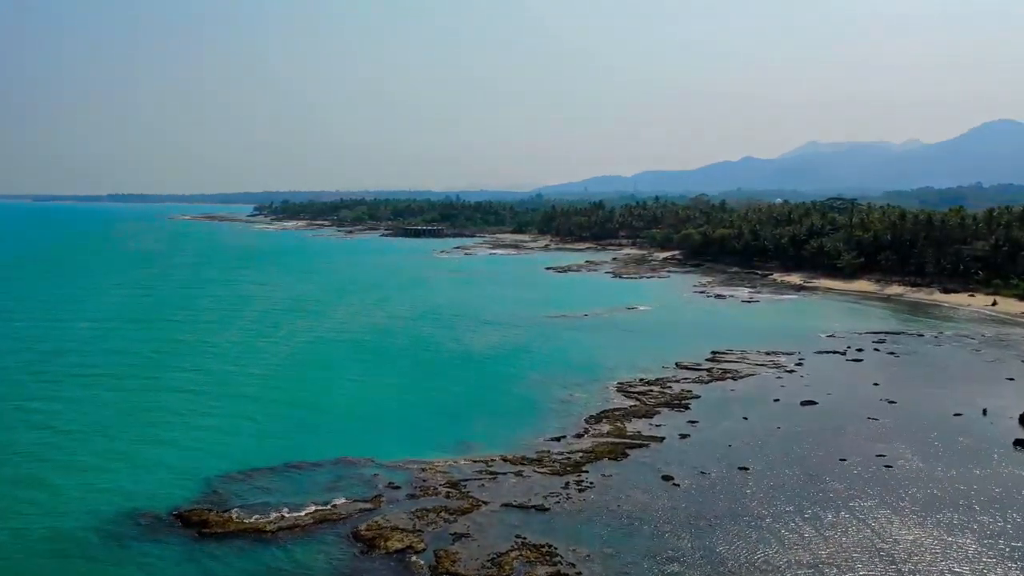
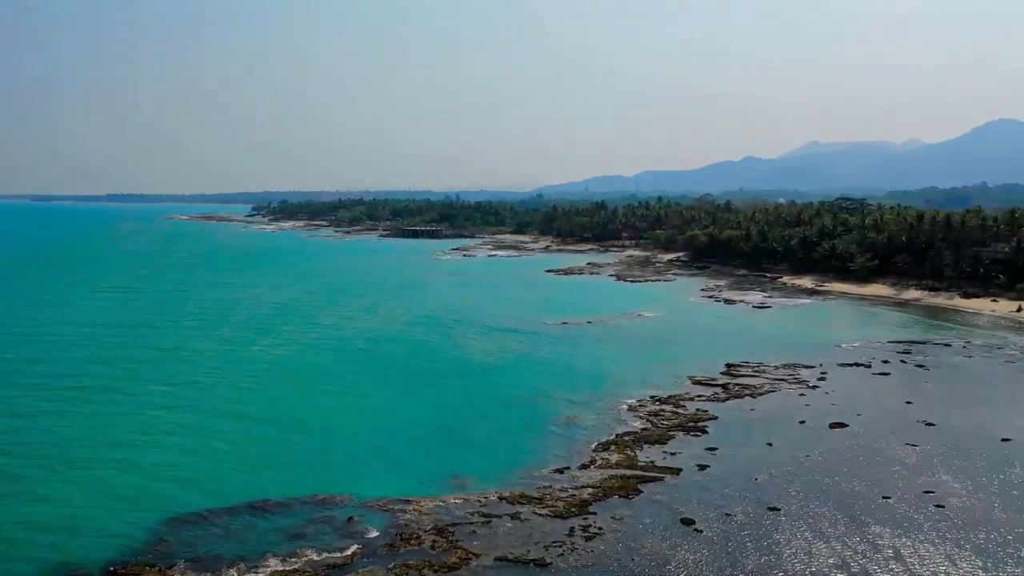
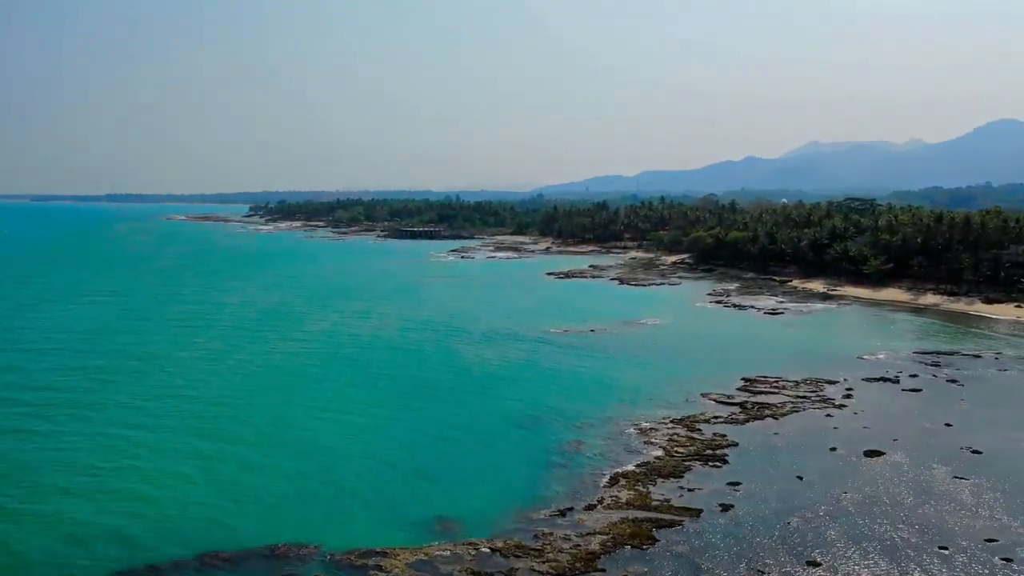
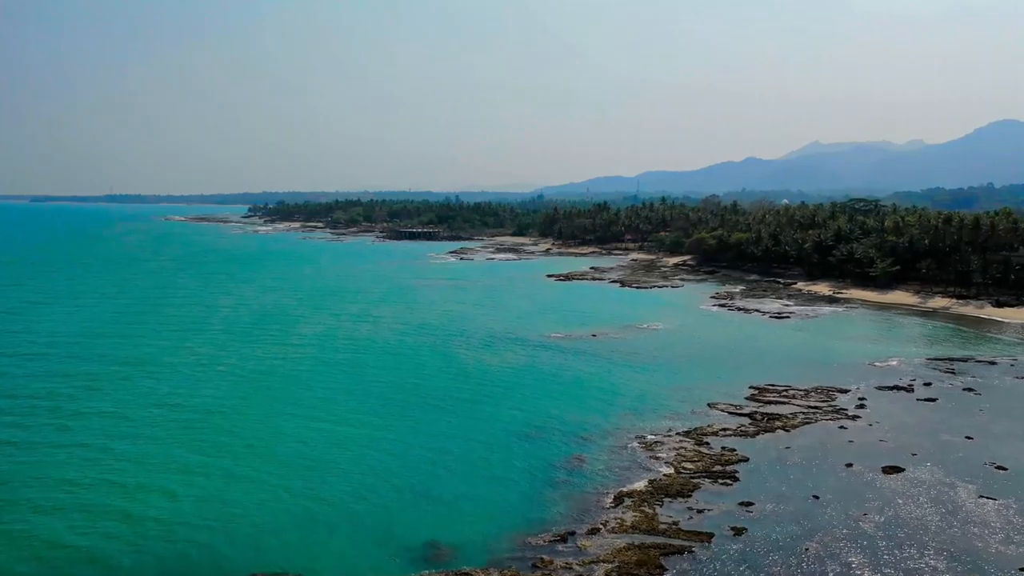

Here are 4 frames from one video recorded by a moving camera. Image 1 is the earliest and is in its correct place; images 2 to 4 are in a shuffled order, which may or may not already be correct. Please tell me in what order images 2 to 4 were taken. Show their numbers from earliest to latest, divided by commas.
2, 3, 4
